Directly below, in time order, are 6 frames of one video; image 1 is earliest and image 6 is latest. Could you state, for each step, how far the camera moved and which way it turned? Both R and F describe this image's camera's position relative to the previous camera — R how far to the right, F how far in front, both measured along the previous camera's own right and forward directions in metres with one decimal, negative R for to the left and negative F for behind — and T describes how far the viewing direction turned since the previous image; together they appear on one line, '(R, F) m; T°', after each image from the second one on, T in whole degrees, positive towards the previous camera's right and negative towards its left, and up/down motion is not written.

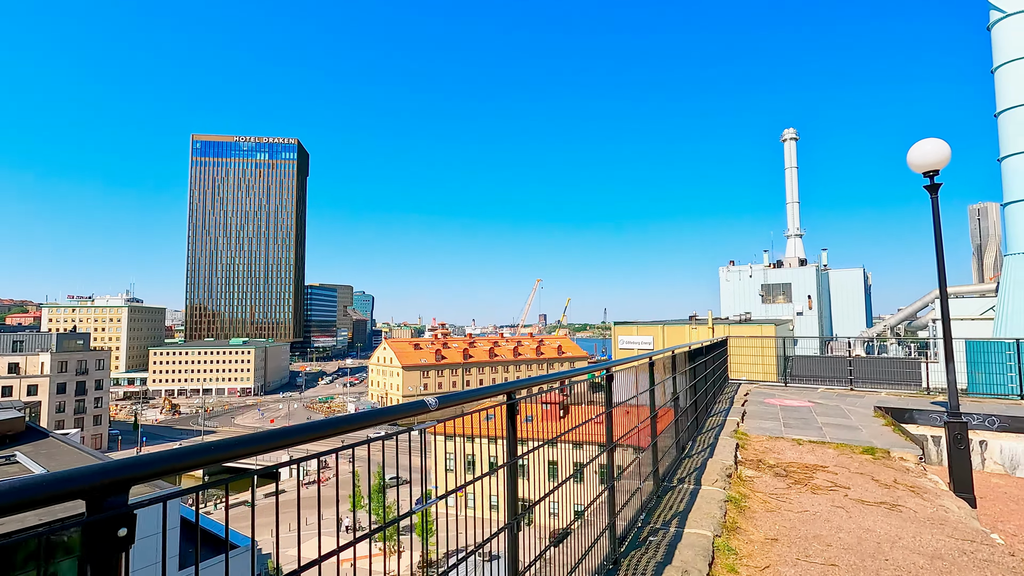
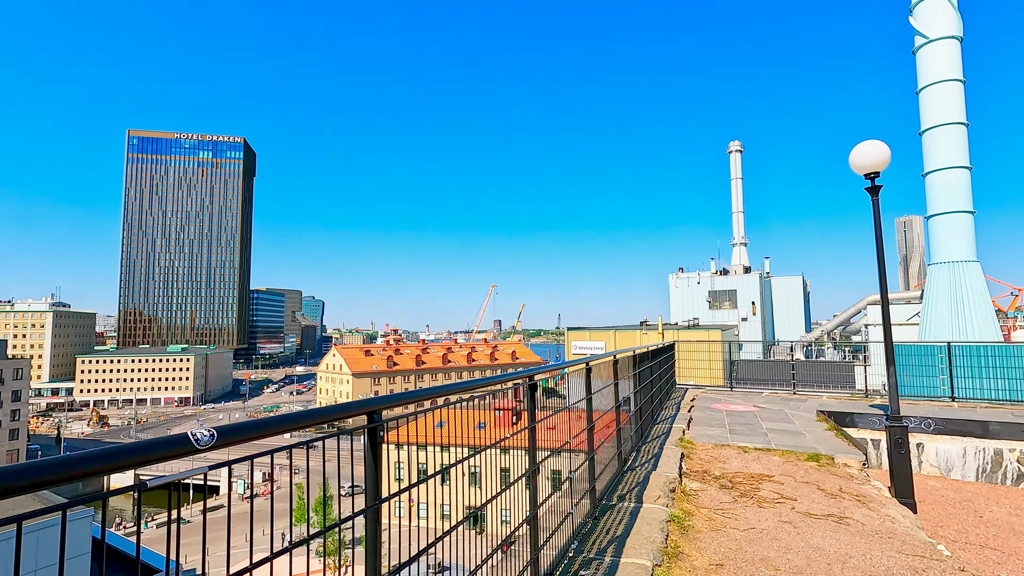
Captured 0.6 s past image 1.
(+0.3, +0.5) m; +5°
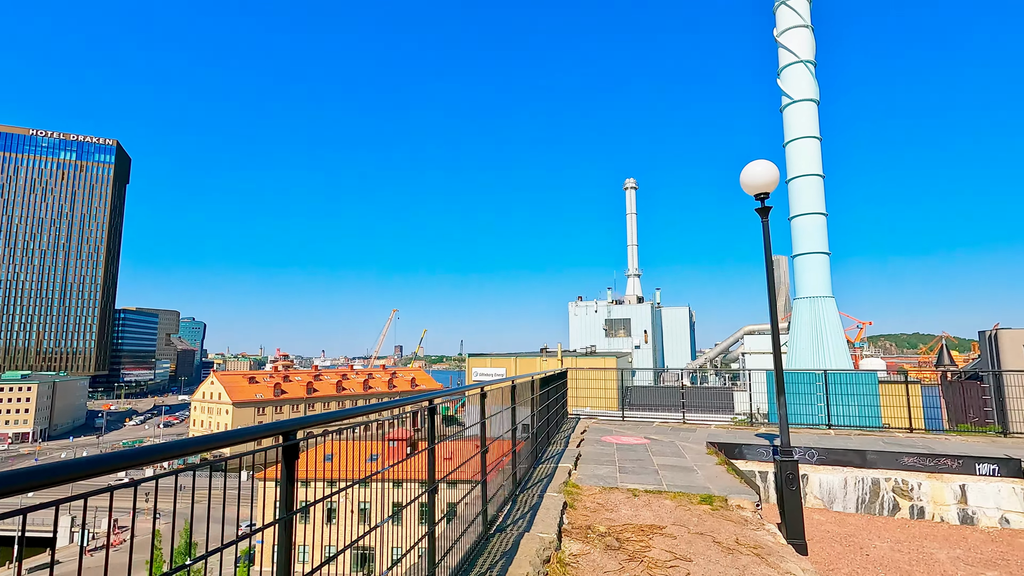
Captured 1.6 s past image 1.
(+0.5, +0.9) m; +11°
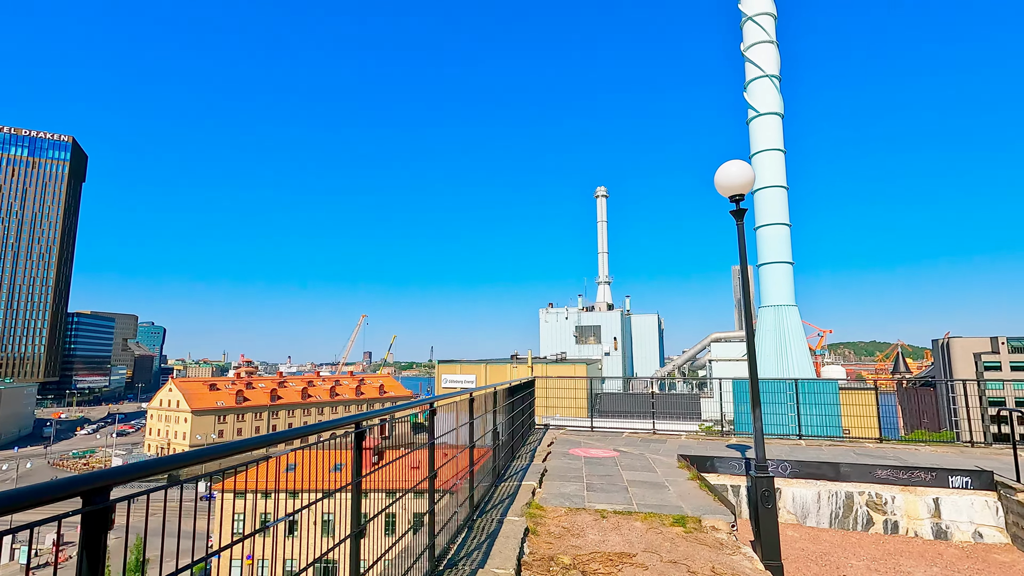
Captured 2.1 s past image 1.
(+0.1, +0.4) m; +3°
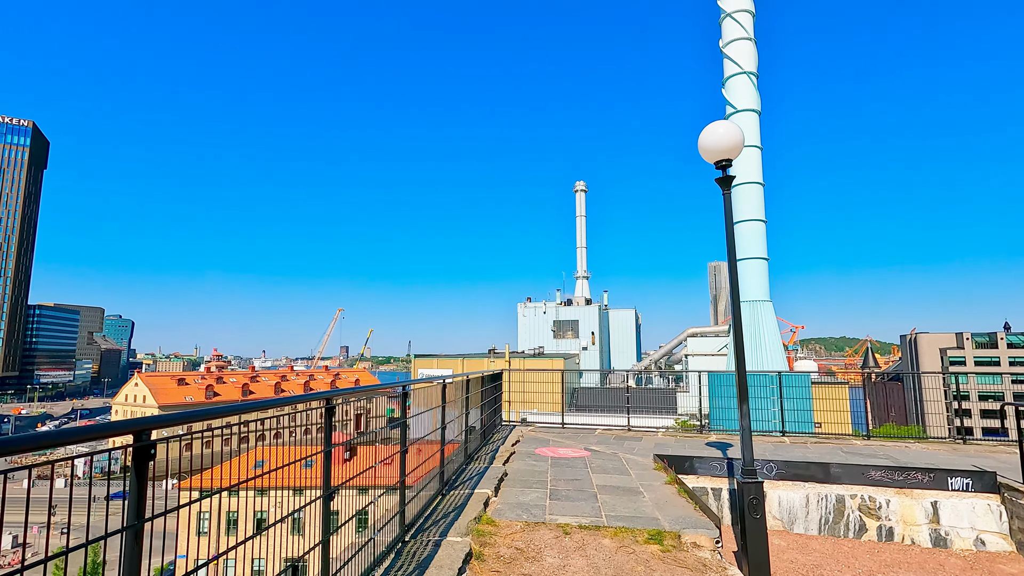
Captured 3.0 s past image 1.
(+0.2, +0.8) m; +2°
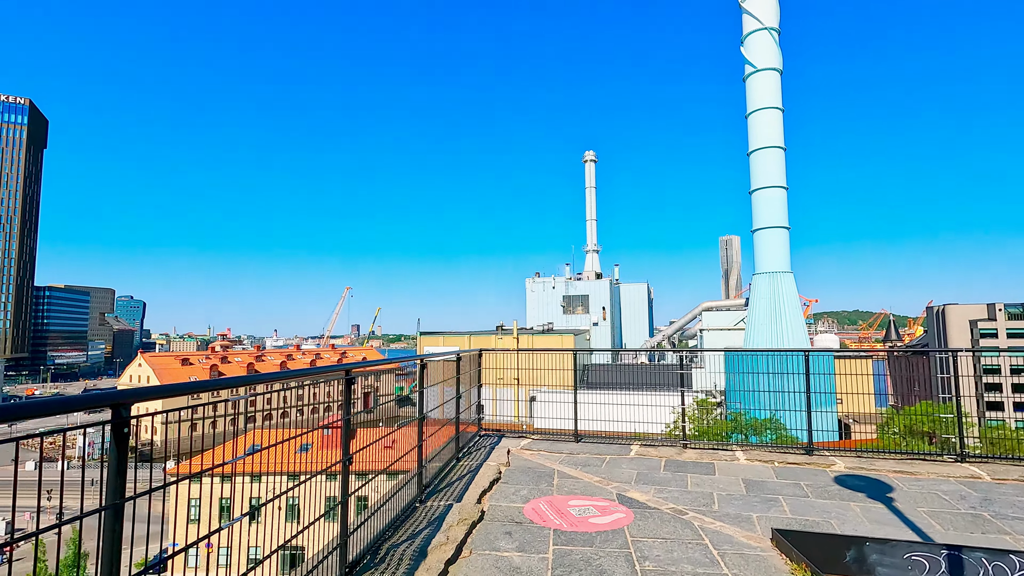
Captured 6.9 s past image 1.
(+0.3, +3.3) m; -1°
